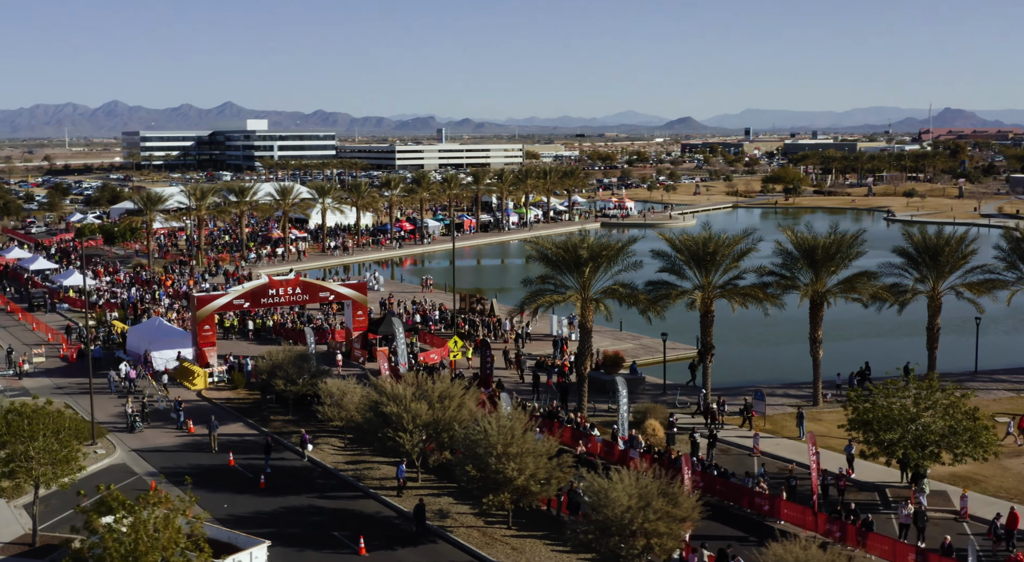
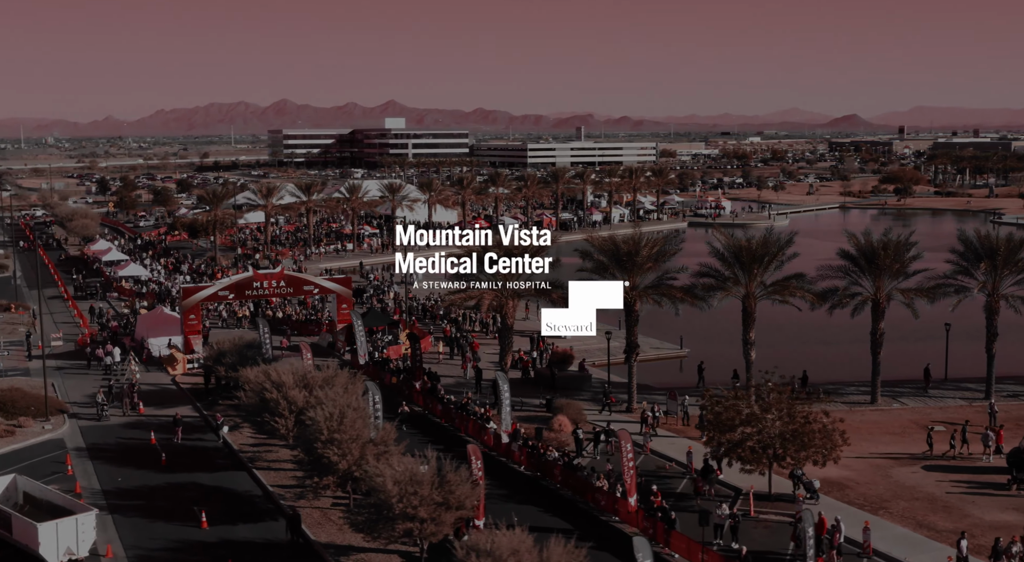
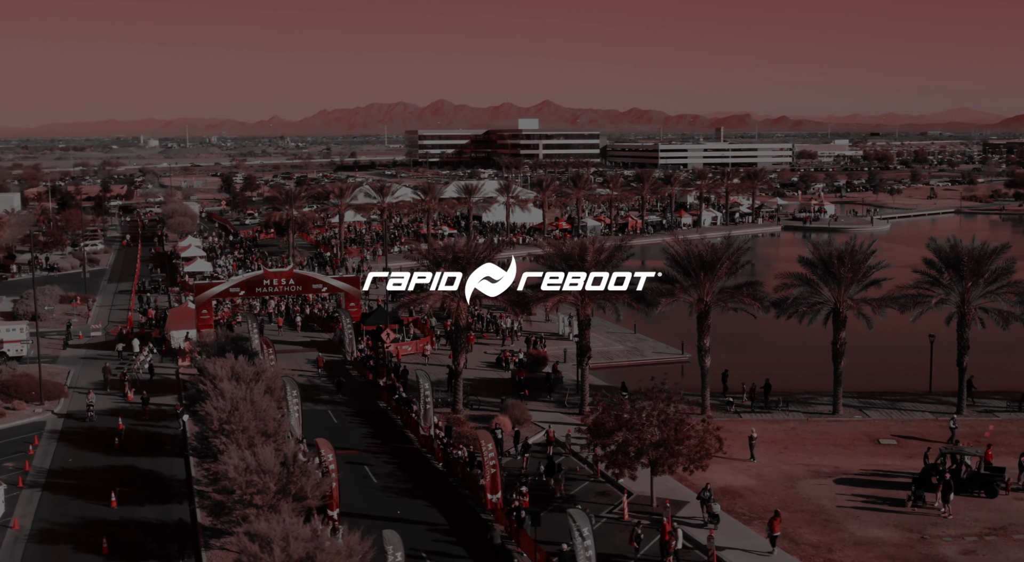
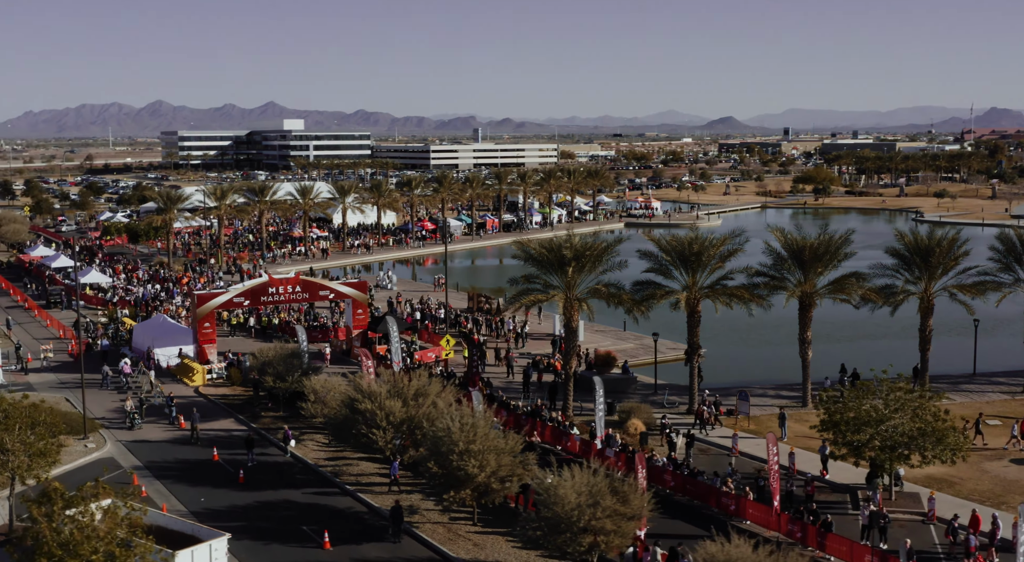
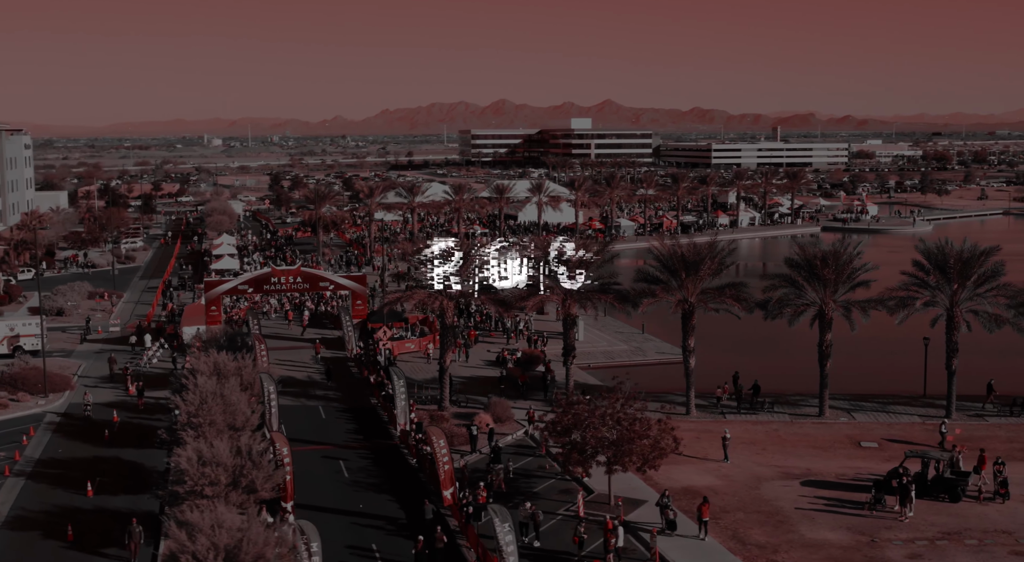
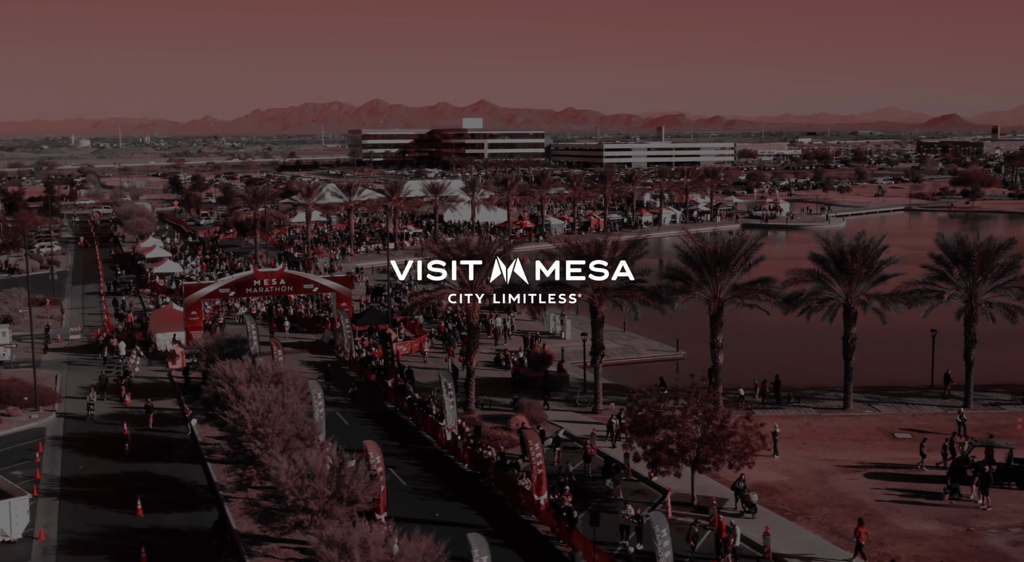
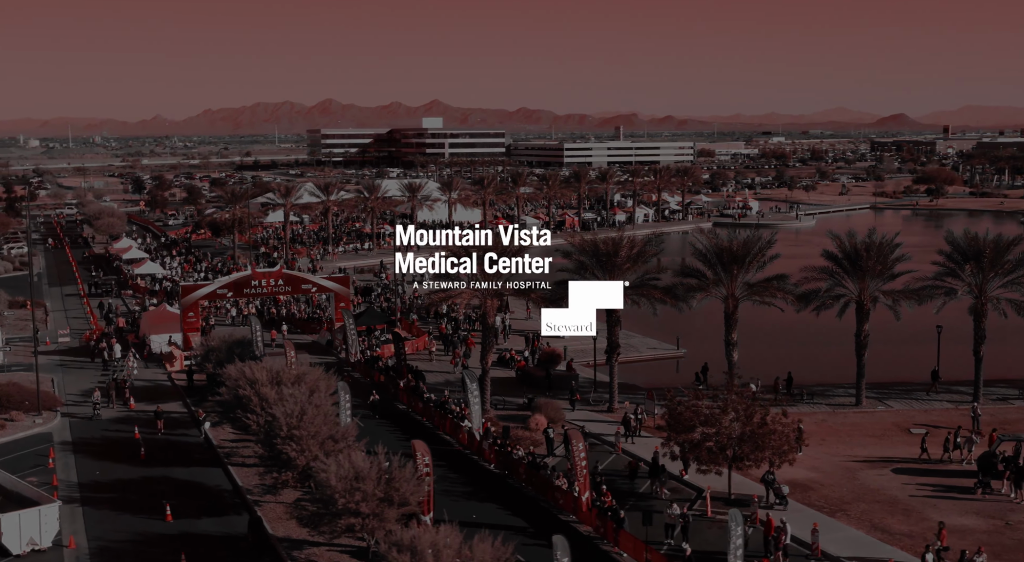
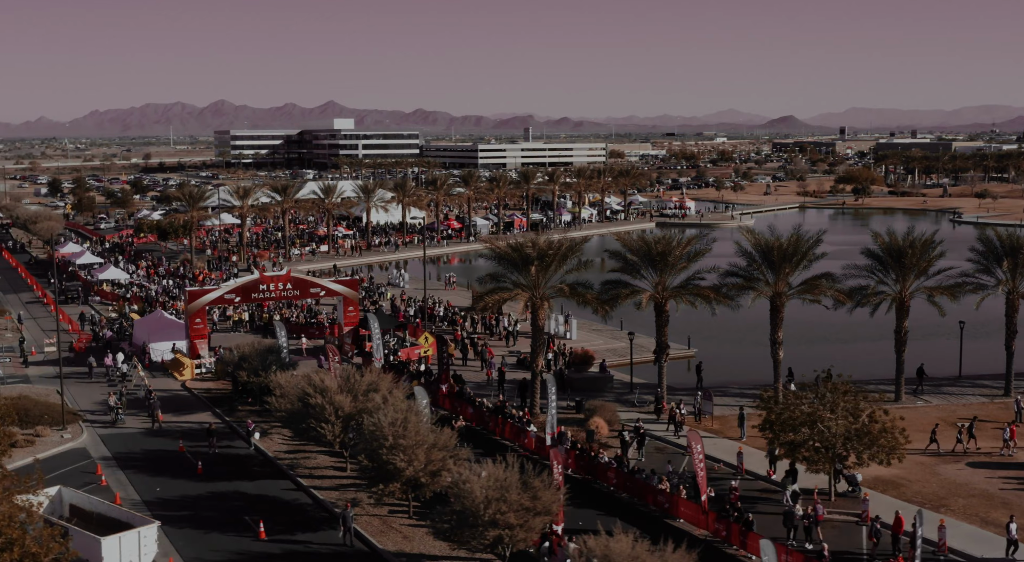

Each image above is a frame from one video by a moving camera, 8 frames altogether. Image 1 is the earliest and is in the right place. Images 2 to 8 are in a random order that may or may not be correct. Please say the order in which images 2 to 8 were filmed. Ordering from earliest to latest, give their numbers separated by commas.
4, 8, 2, 7, 6, 3, 5
